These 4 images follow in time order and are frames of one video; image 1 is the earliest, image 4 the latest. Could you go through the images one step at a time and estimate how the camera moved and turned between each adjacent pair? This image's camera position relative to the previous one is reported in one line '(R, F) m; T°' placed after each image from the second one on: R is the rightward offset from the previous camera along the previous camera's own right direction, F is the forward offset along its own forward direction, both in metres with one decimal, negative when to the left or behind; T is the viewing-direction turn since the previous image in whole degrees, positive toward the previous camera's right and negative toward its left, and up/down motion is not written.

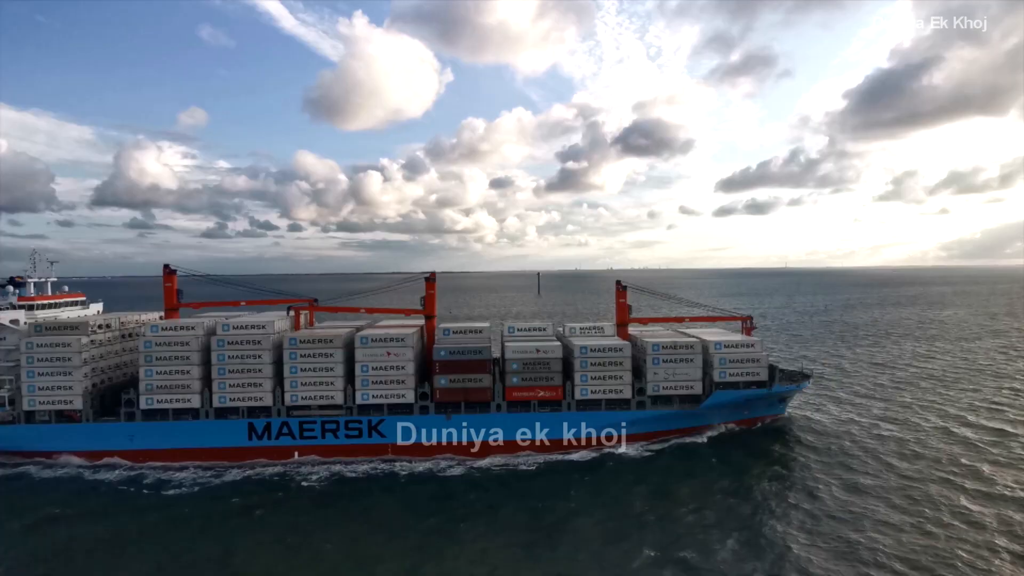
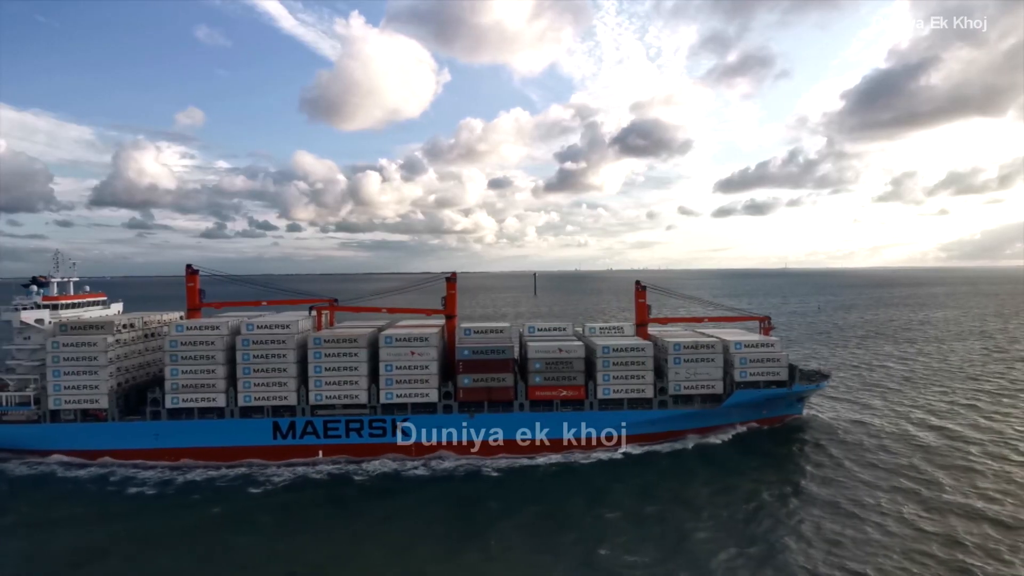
(-0.9, -0.1) m; 0°
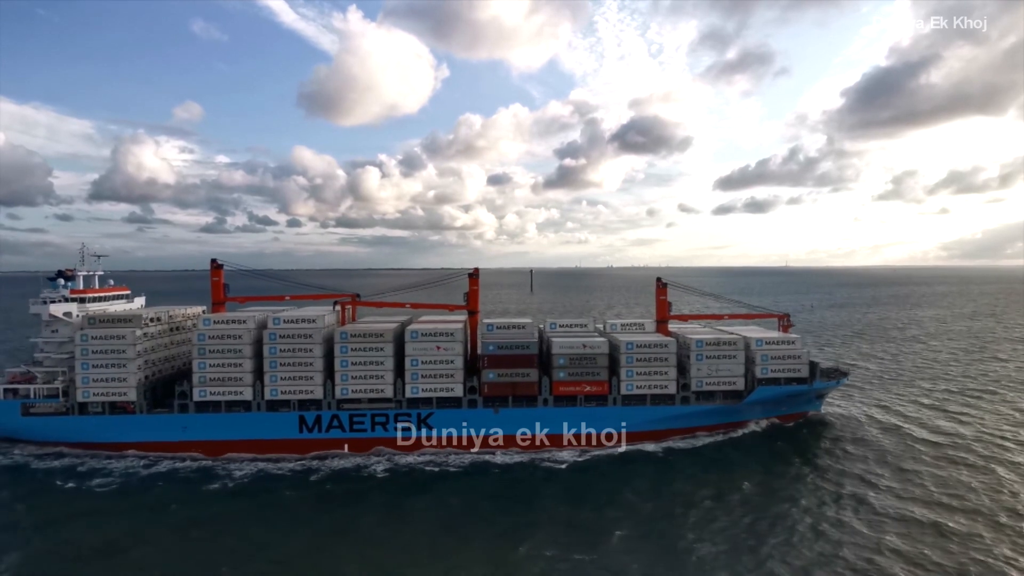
(-0.9, -0.1) m; 0°
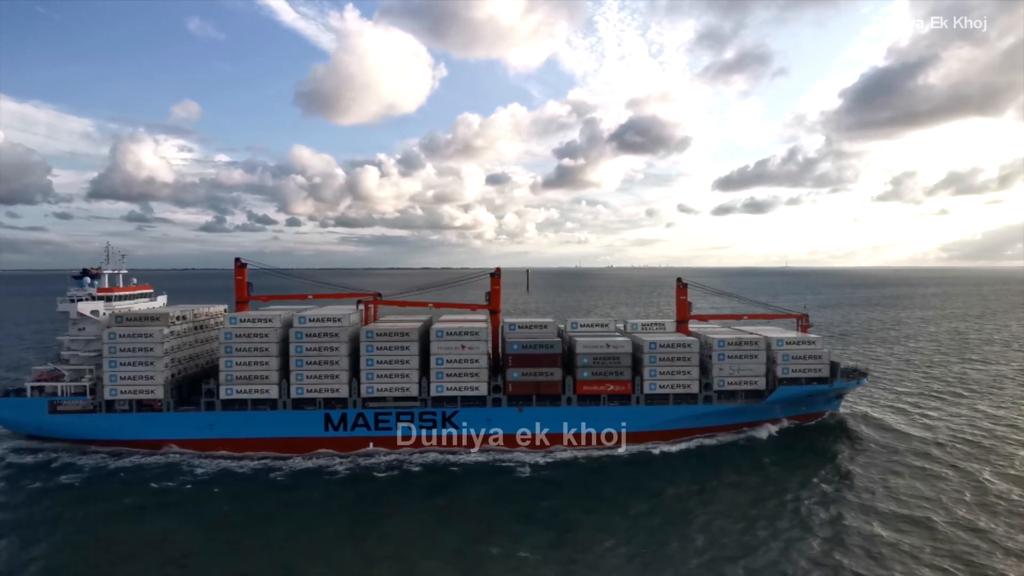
(-0.9, -0.1) m; 0°
